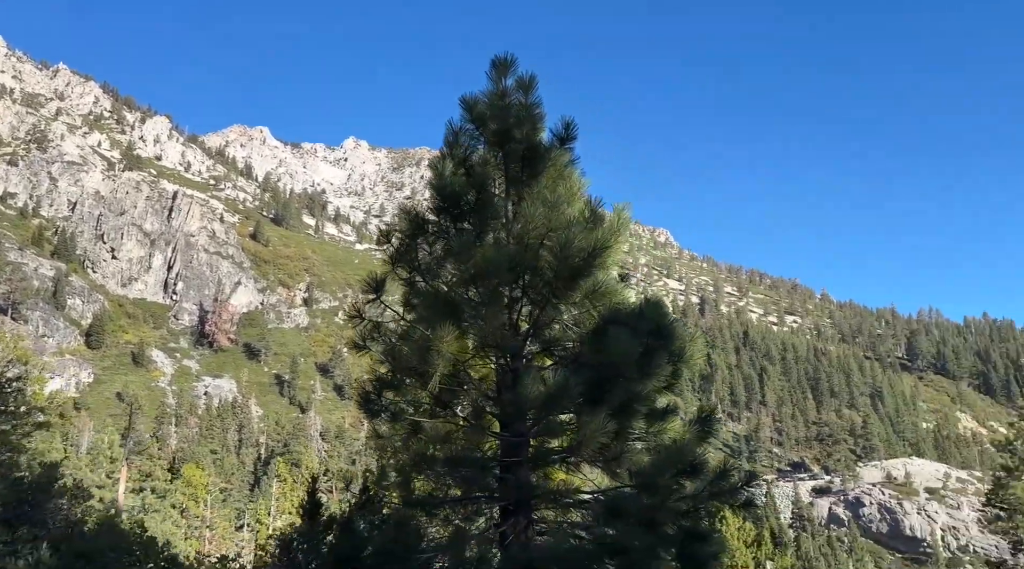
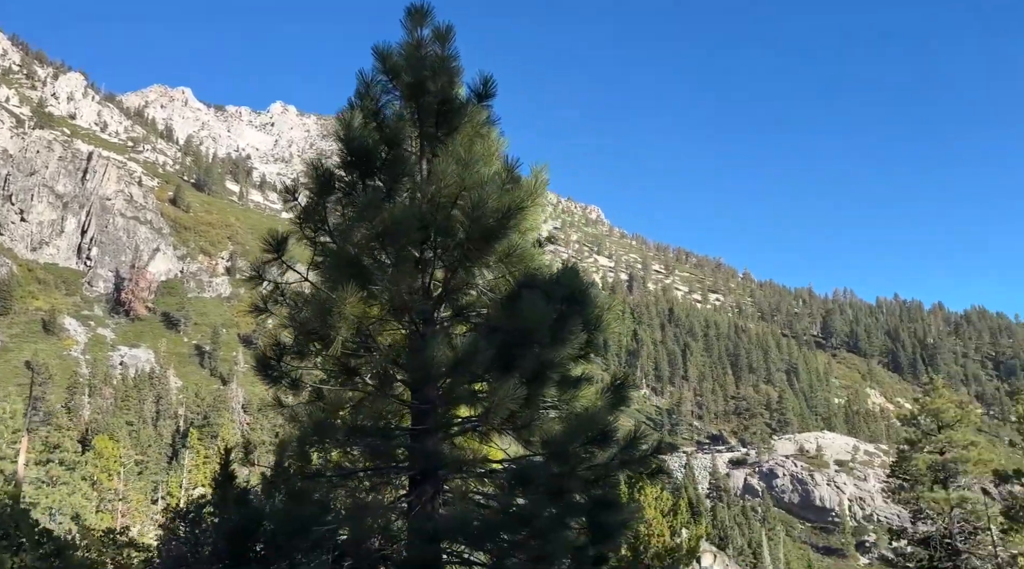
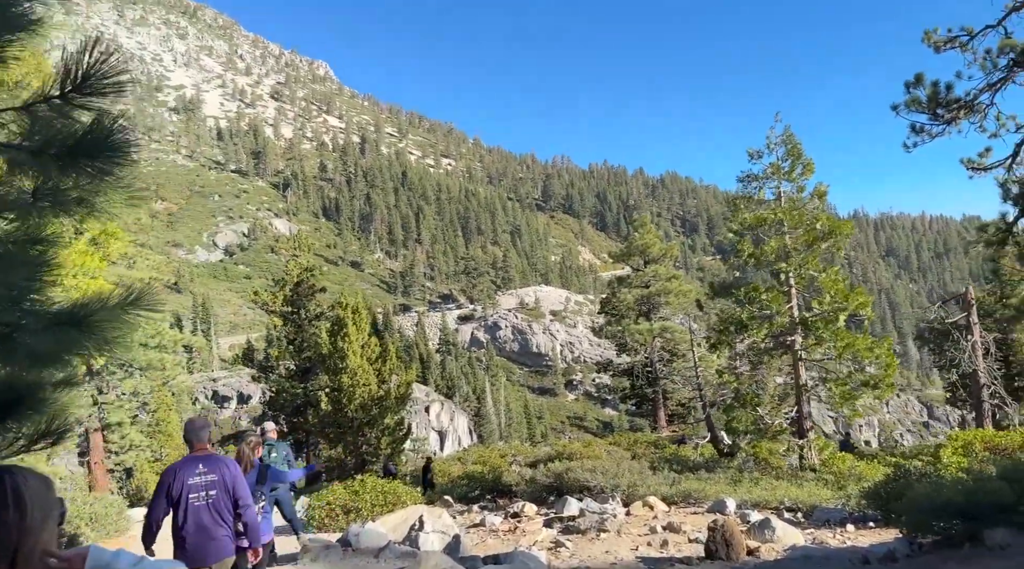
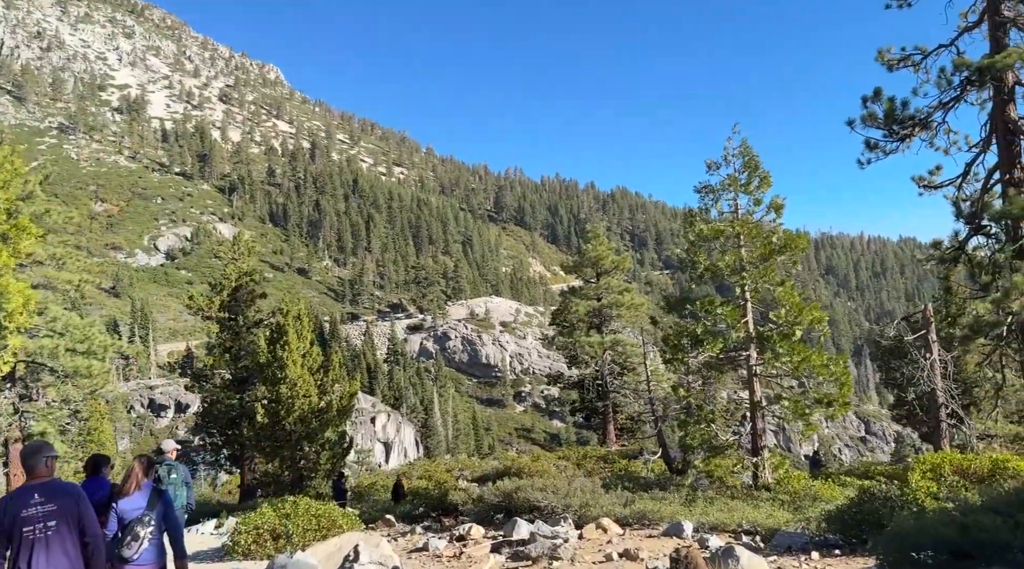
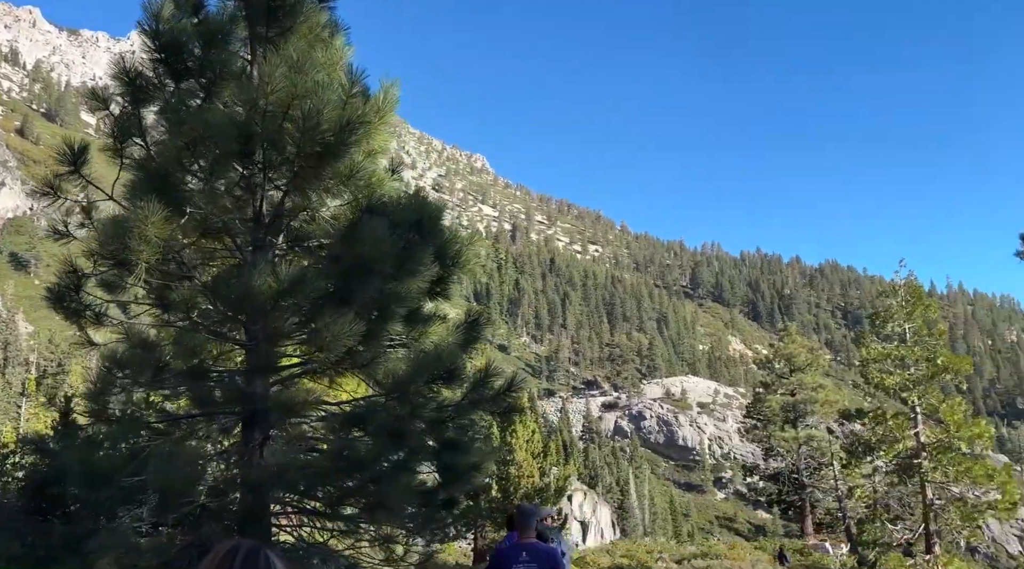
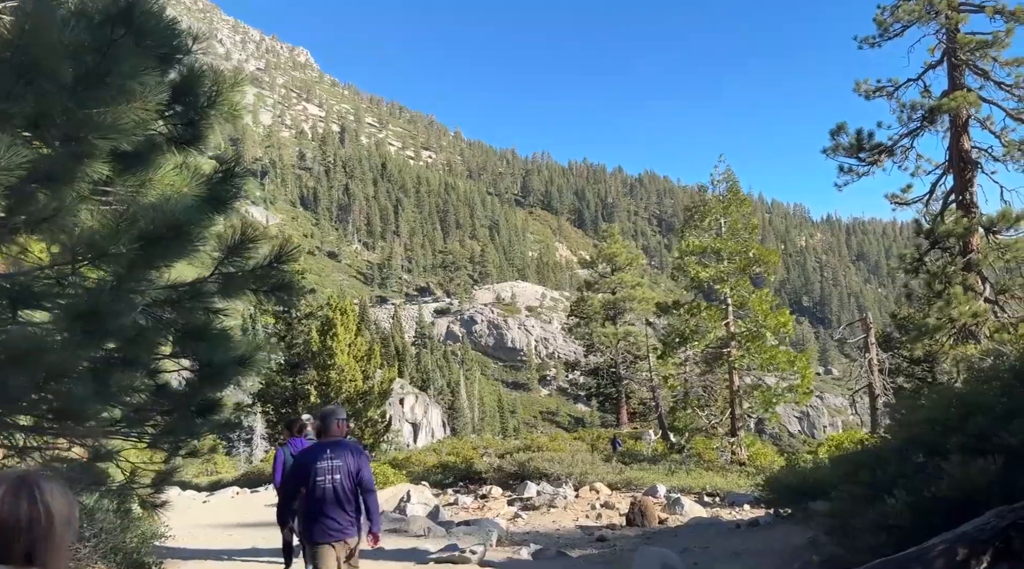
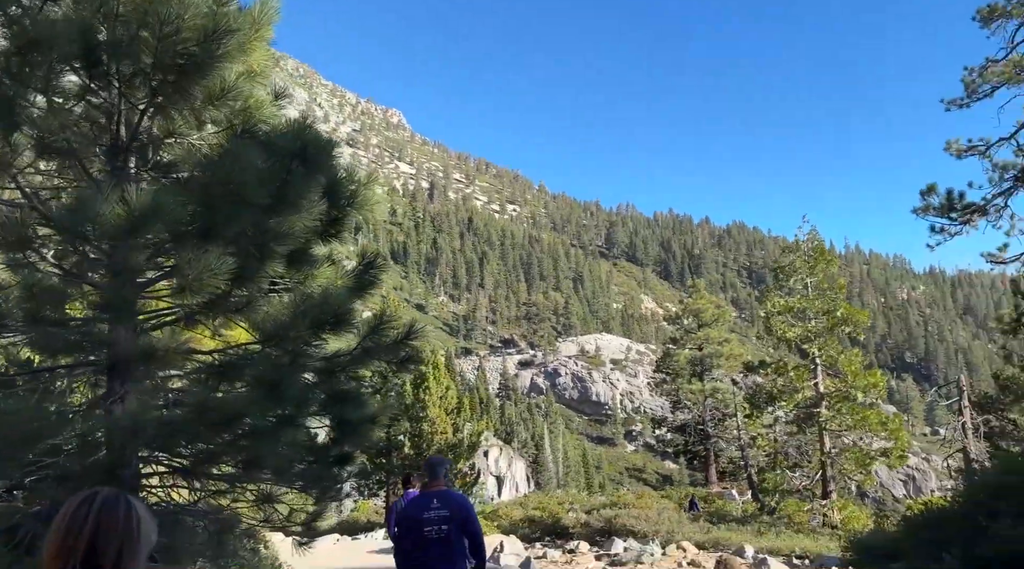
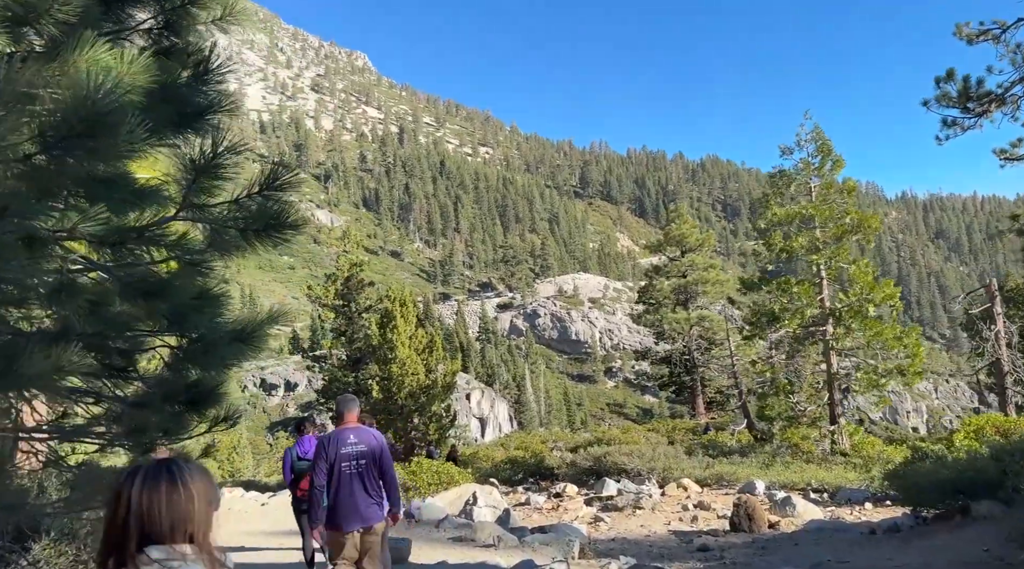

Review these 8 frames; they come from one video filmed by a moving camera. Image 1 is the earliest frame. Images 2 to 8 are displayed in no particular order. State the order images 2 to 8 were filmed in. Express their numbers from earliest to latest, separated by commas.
2, 5, 7, 6, 8, 3, 4
